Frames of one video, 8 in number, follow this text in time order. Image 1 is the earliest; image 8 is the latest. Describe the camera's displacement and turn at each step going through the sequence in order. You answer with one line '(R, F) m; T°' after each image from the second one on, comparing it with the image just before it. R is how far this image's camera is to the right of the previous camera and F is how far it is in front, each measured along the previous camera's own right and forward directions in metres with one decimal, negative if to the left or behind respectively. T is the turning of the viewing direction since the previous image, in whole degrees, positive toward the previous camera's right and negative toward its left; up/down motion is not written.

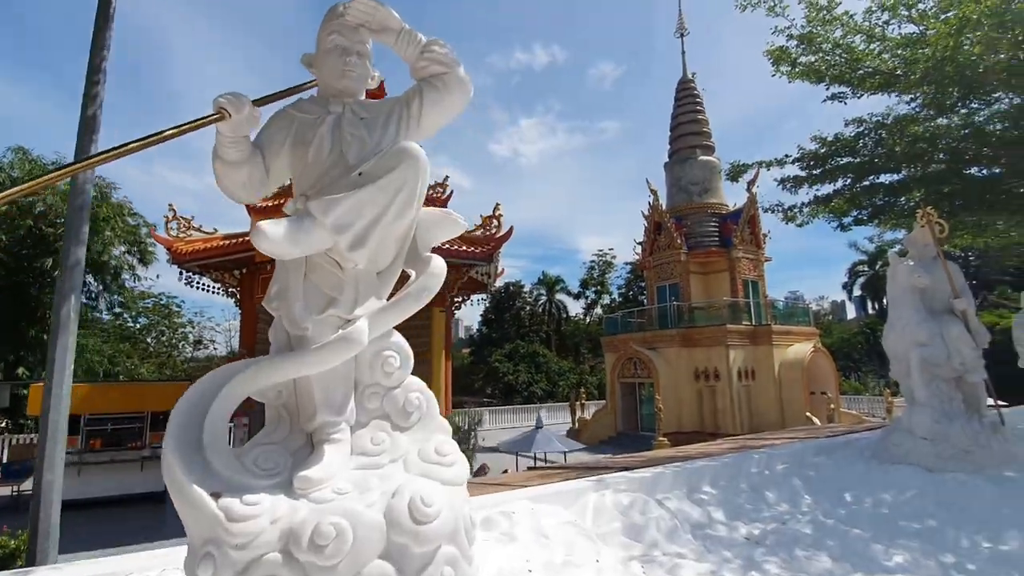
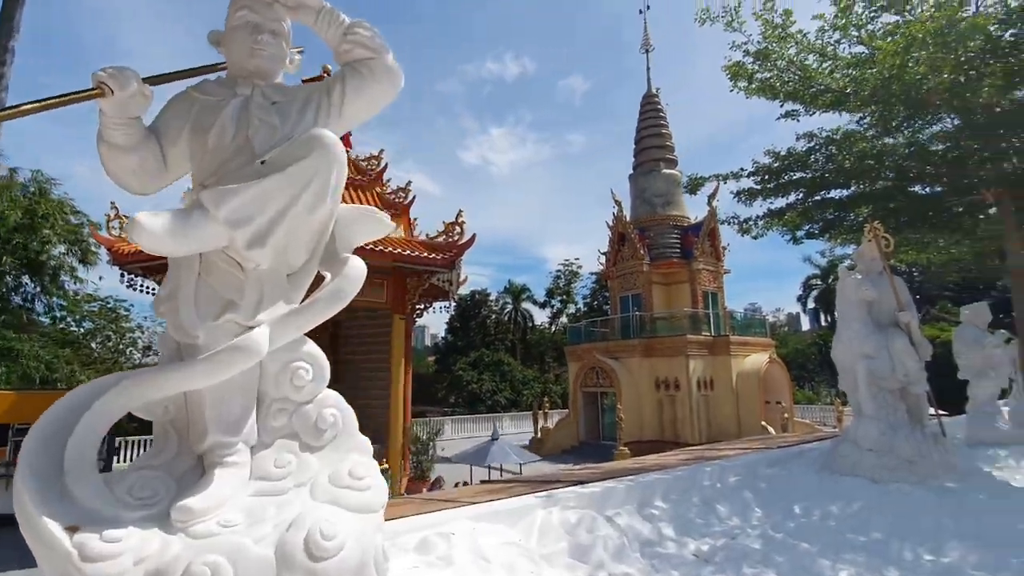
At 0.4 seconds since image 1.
(+0.1, +0.2) m; +4°
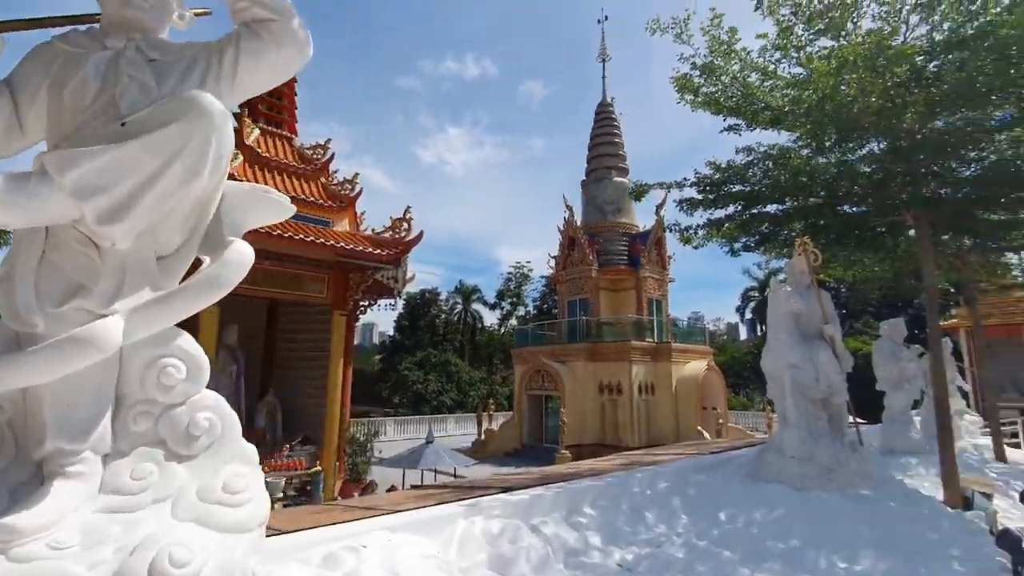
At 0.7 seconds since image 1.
(+0.1, +0.1) m; +5°
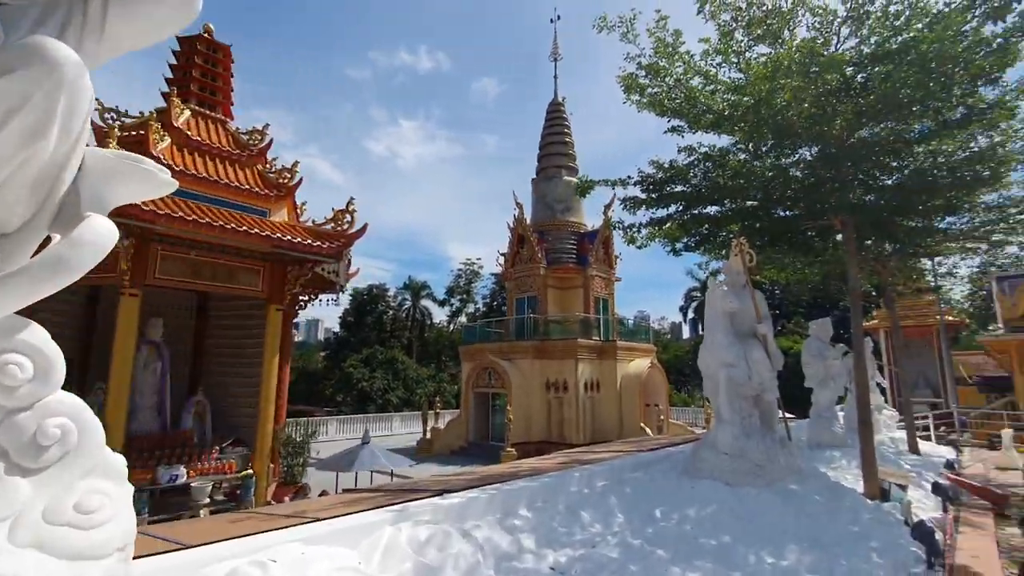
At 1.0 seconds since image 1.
(+0.1, +0.1) m; +5°
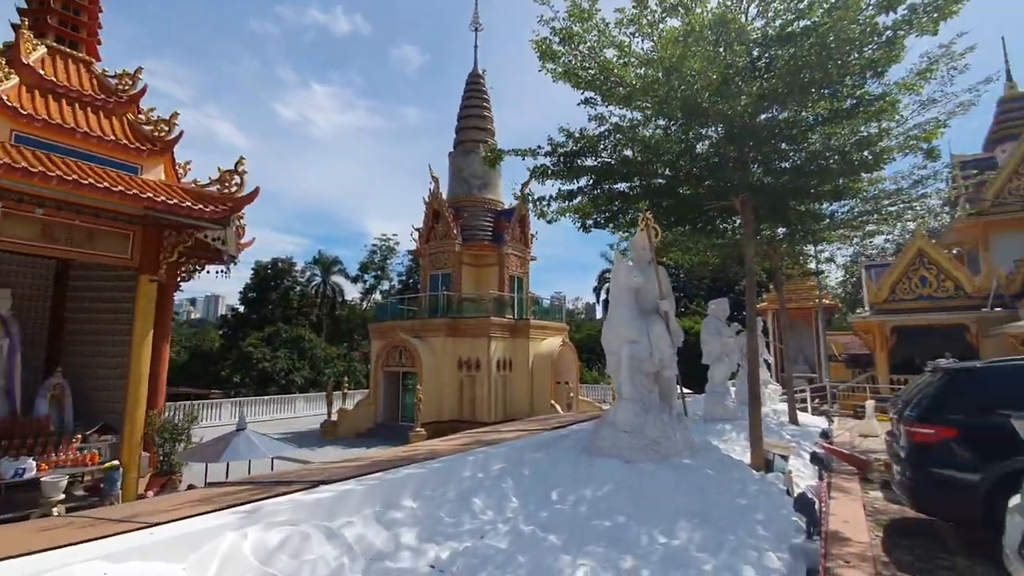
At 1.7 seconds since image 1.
(+0.2, +0.4) m; +9°
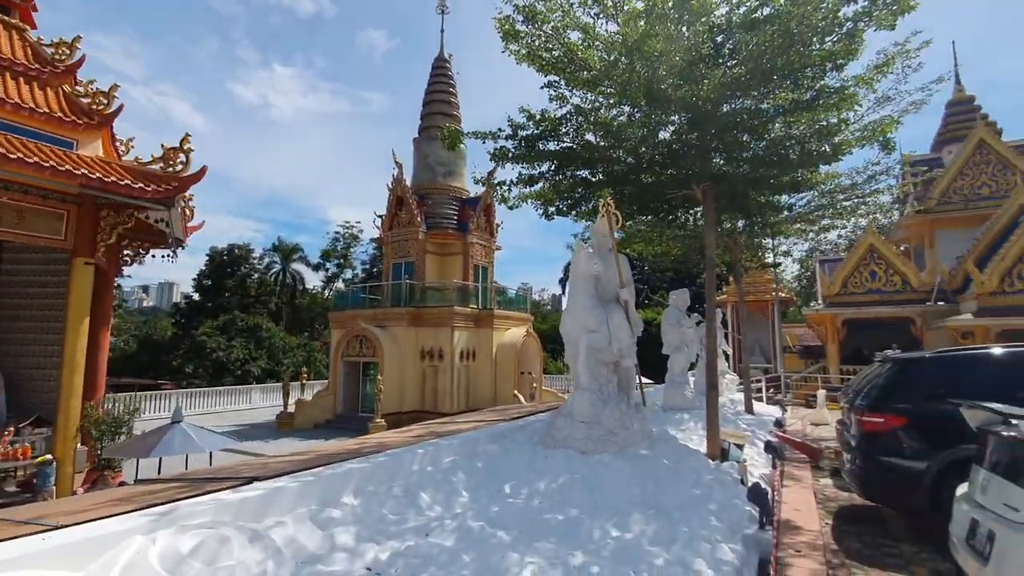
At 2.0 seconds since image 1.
(+0.1, +0.2) m; +4°
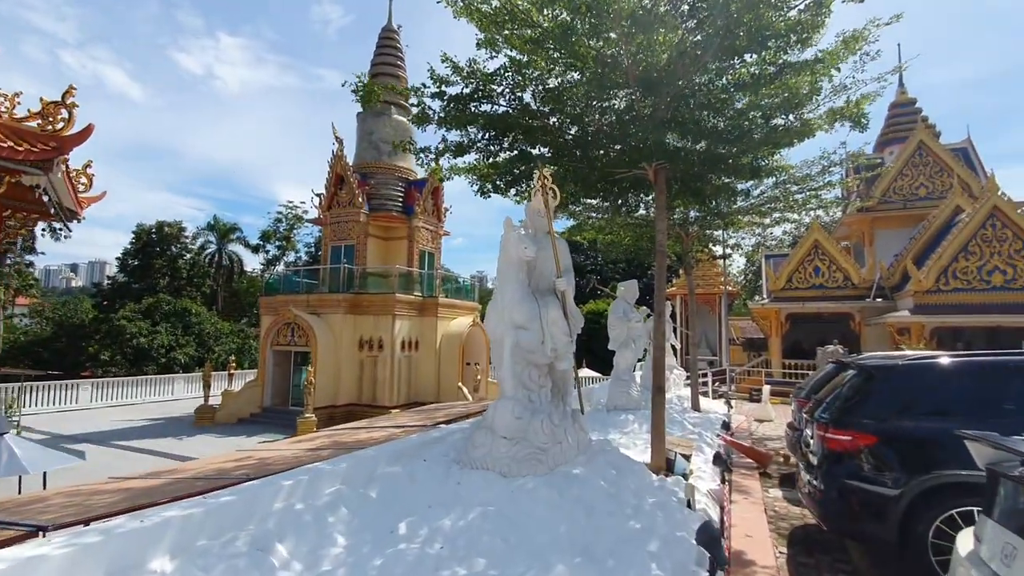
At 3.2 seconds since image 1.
(+0.4, +0.9) m; +5°
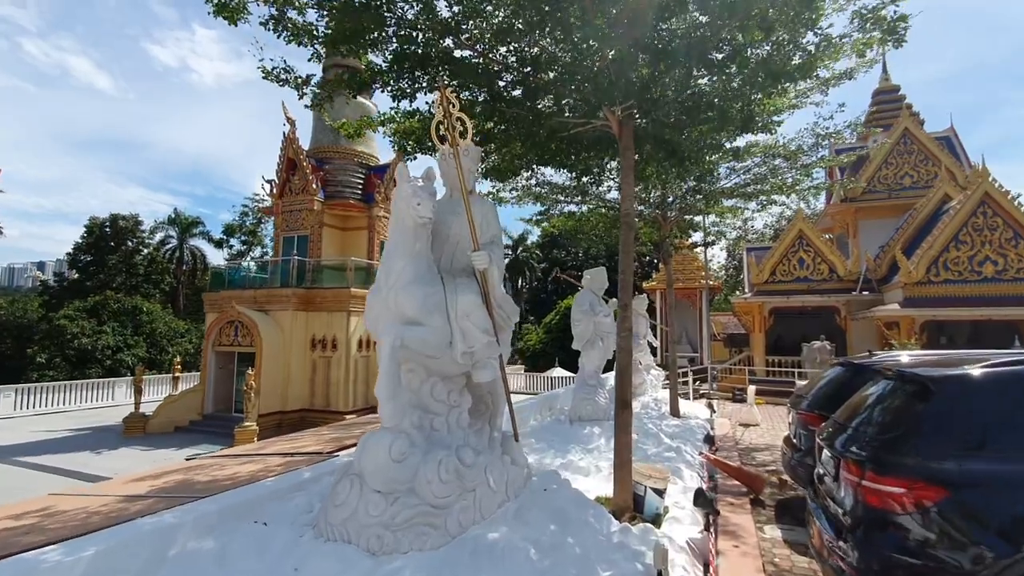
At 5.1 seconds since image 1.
(+0.6, +1.4) m; +2°
